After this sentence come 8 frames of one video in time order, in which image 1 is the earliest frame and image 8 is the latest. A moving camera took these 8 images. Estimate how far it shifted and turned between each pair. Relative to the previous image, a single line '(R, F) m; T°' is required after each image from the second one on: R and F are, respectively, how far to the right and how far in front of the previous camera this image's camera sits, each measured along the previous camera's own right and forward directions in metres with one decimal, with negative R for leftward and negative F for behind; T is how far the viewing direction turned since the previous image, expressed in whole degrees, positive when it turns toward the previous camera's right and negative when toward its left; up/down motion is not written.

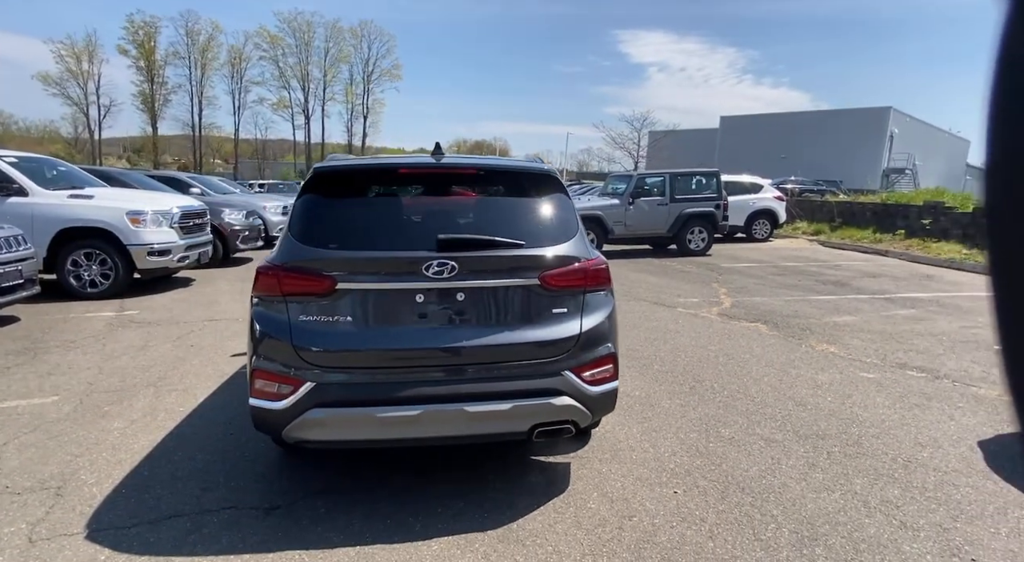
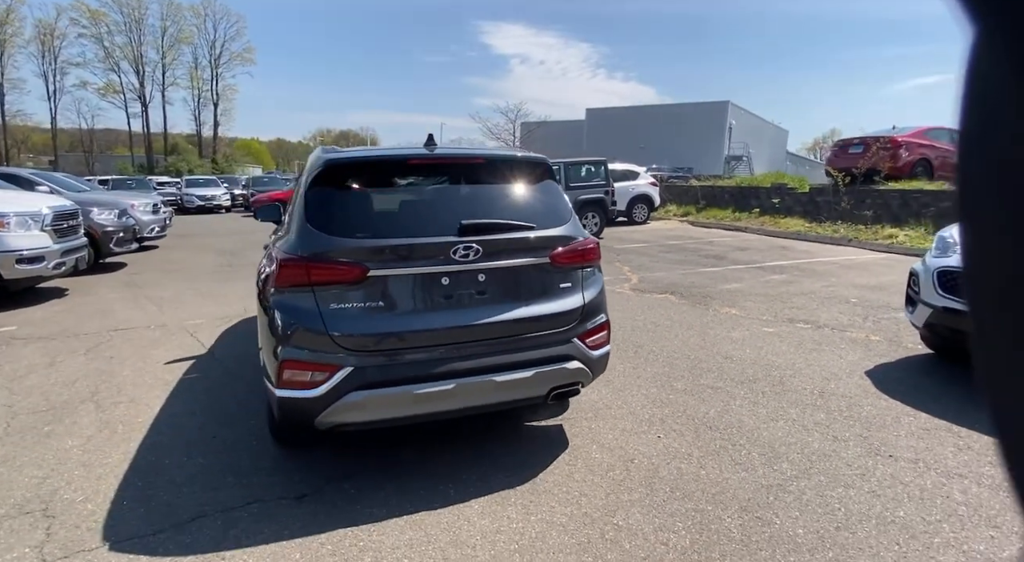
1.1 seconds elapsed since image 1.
(-0.7, -0.2) m; +12°
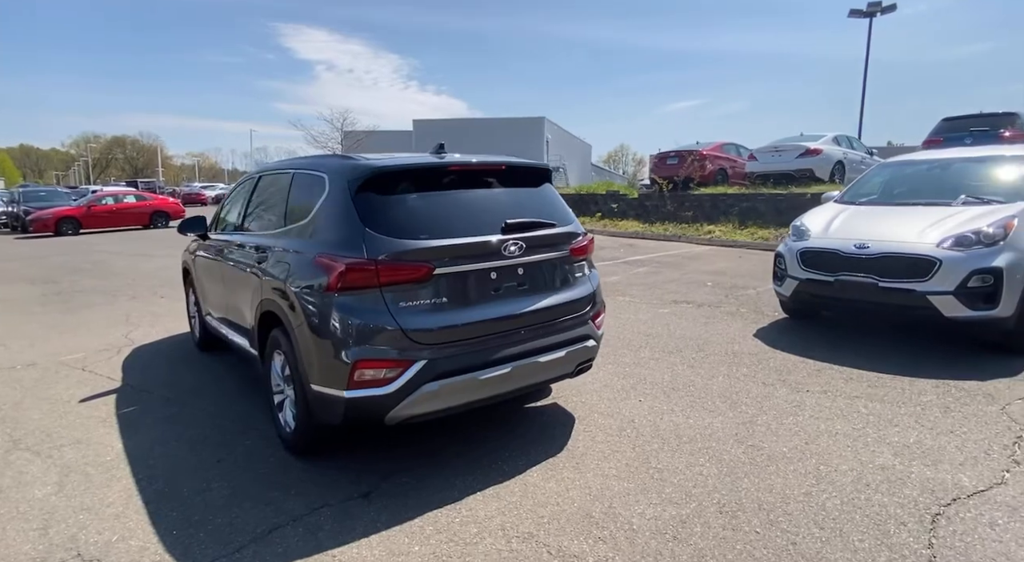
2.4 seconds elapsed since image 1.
(-1.2, -0.2) m; +18°
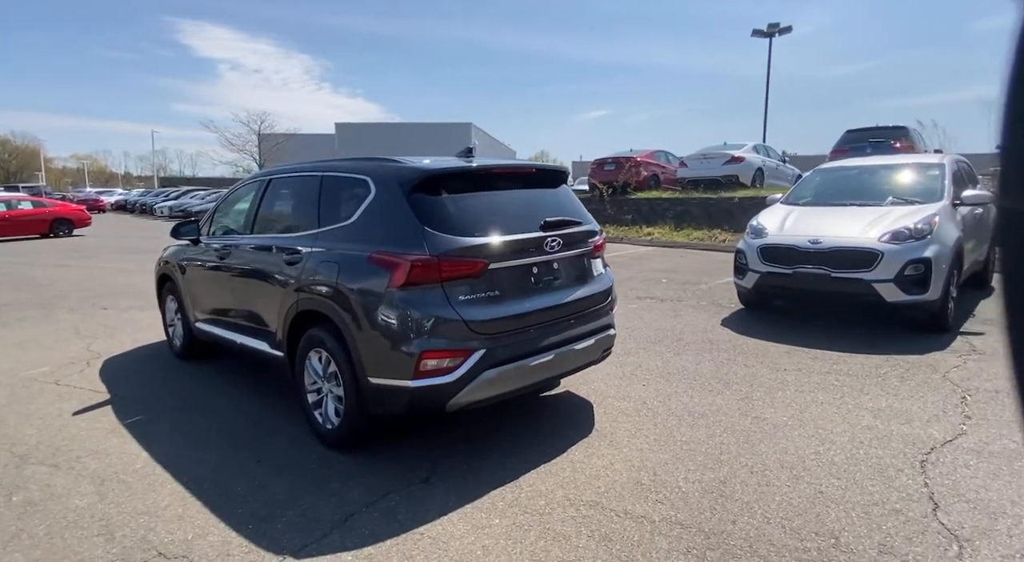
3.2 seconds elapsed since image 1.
(-0.7, -0.2) m; +8°
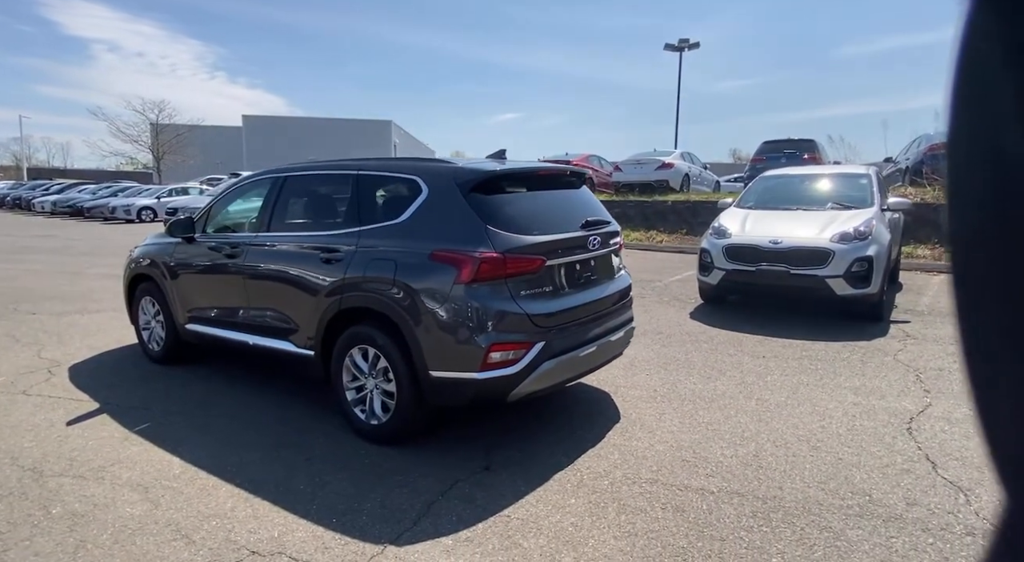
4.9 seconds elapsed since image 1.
(-0.8, -0.1) m; +8°
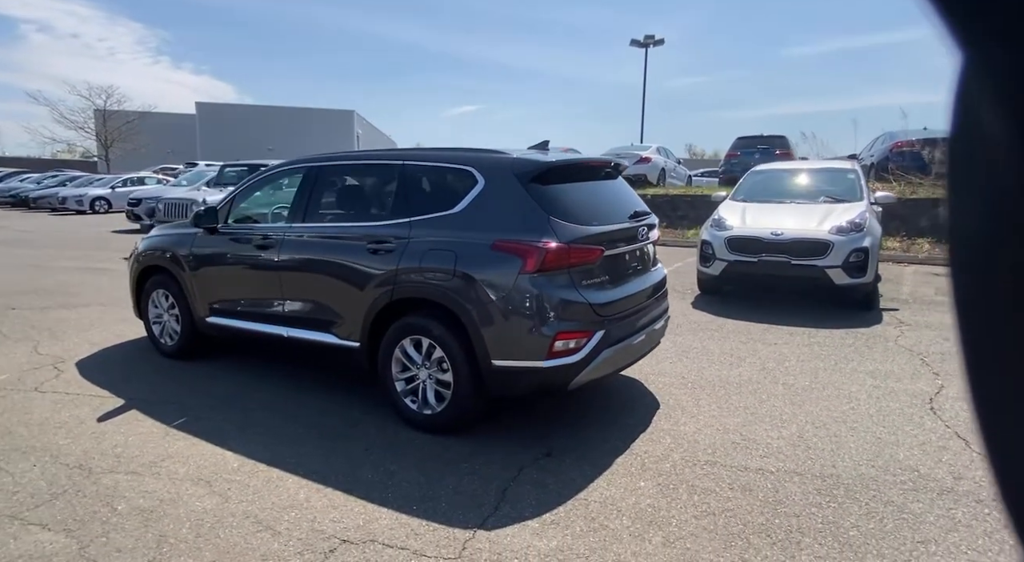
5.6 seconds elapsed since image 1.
(-0.6, 0.0) m; +4°
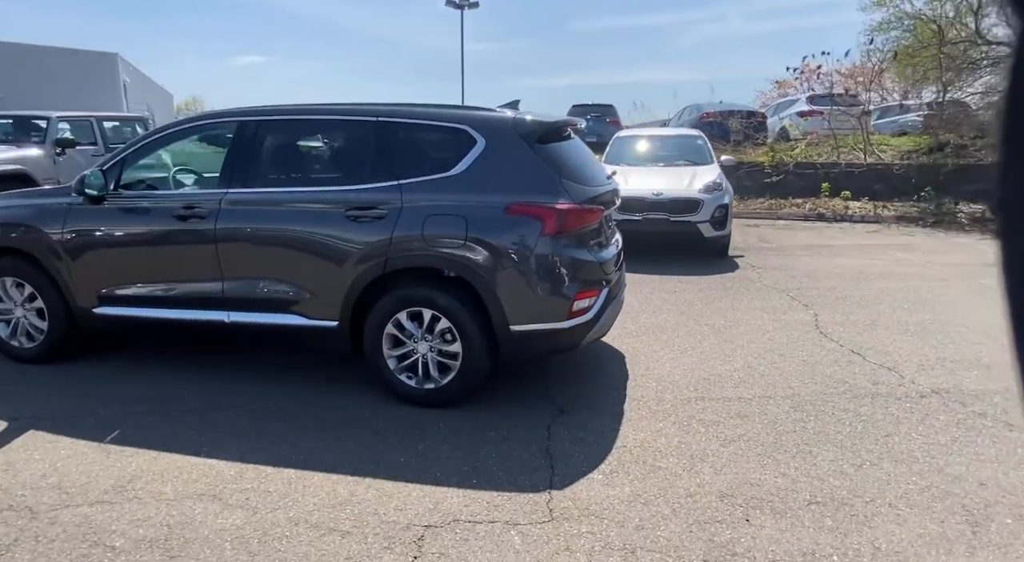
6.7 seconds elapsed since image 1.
(-1.1, +0.2) m; +18°
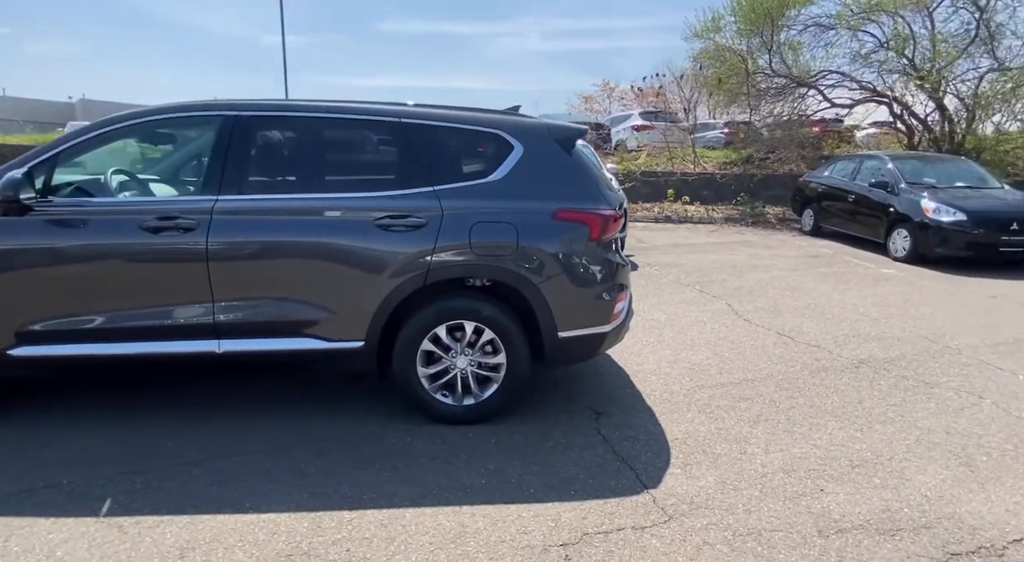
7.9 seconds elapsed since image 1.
(-1.2, +0.2) m; +17°
